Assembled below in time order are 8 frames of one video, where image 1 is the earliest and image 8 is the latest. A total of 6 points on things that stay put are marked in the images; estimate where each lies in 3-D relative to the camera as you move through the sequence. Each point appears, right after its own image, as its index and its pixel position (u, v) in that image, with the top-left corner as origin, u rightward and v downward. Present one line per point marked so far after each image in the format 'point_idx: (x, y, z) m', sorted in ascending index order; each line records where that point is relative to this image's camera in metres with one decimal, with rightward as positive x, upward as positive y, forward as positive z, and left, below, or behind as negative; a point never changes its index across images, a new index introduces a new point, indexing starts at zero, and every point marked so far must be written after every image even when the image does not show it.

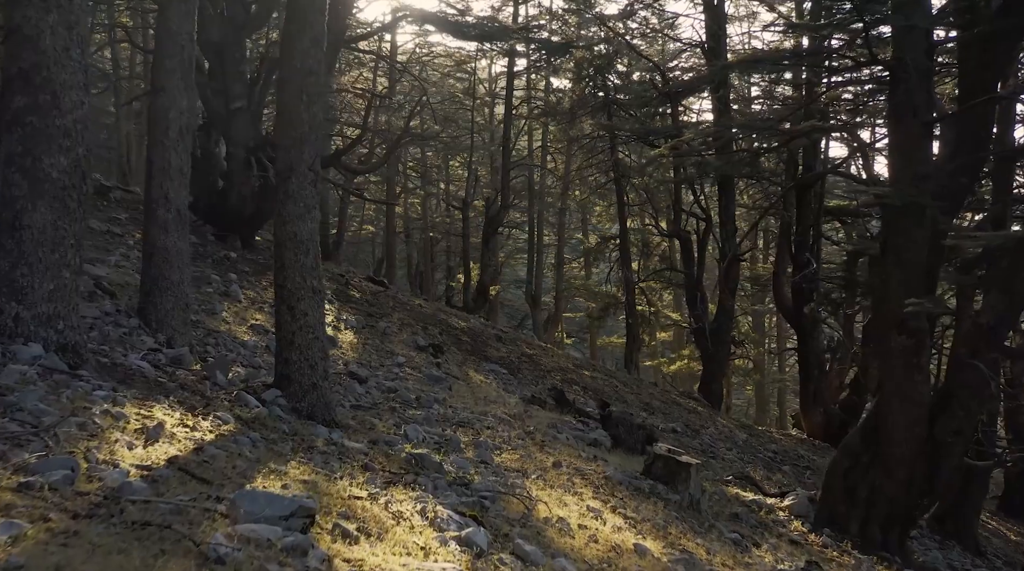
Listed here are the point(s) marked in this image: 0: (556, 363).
0: (+0.6, -1.1, +16.0) m
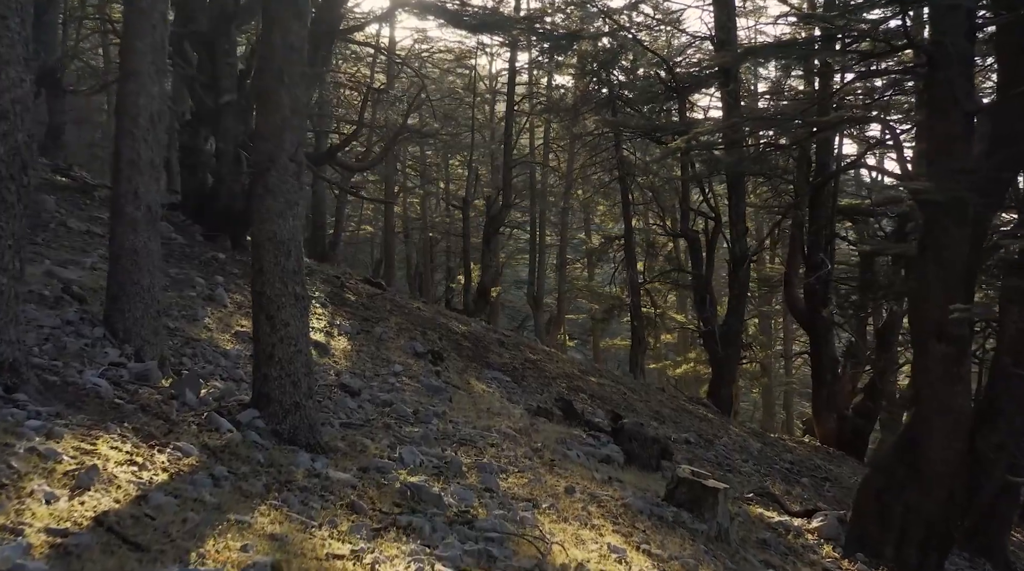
0: (+0.6, -1.1, +15.3) m
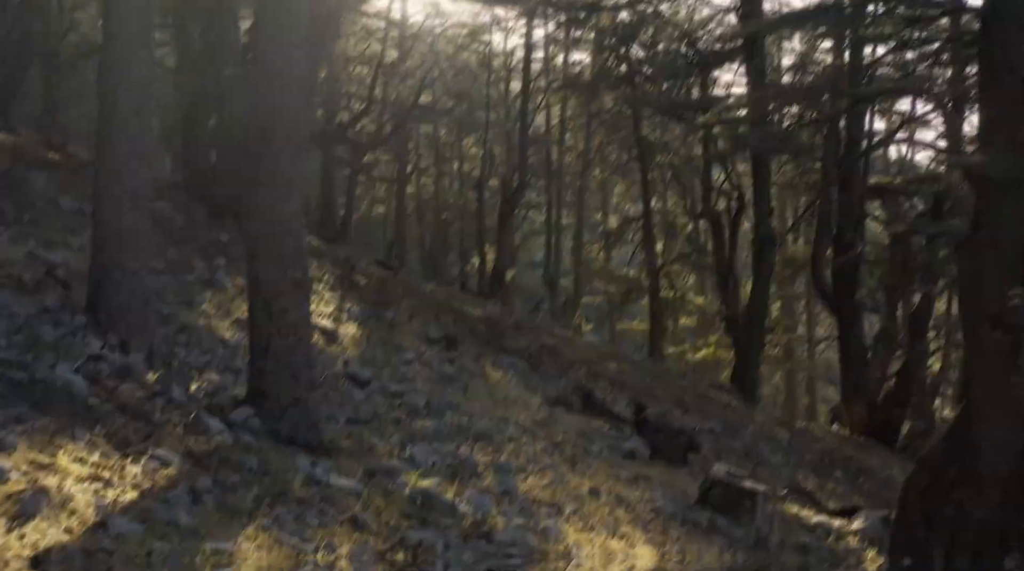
0: (+0.9, -0.9, +14.7) m
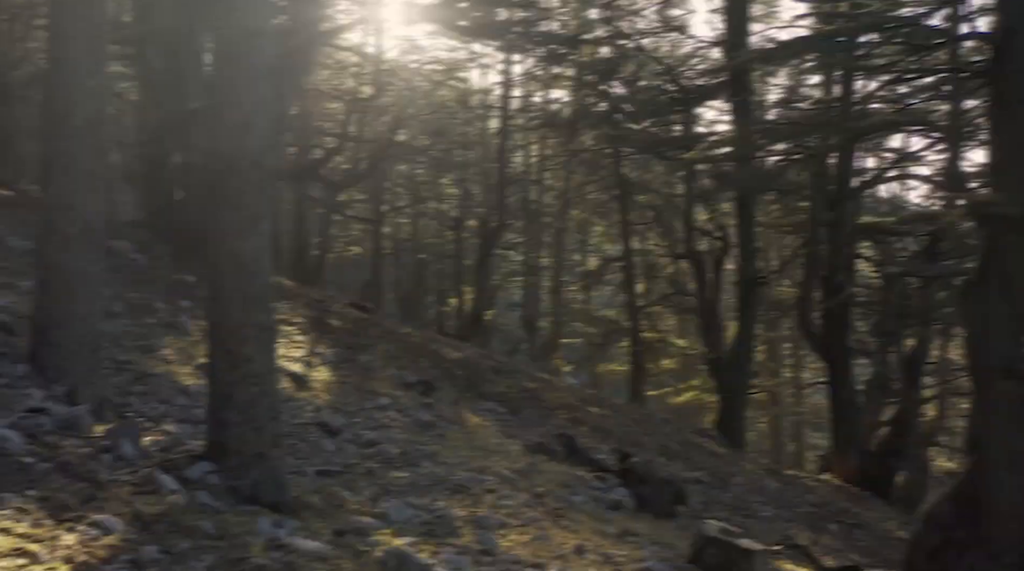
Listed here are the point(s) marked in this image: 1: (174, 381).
0: (+0.6, -1.4, +14.4) m
1: (-2.7, -0.8, +9.0) m
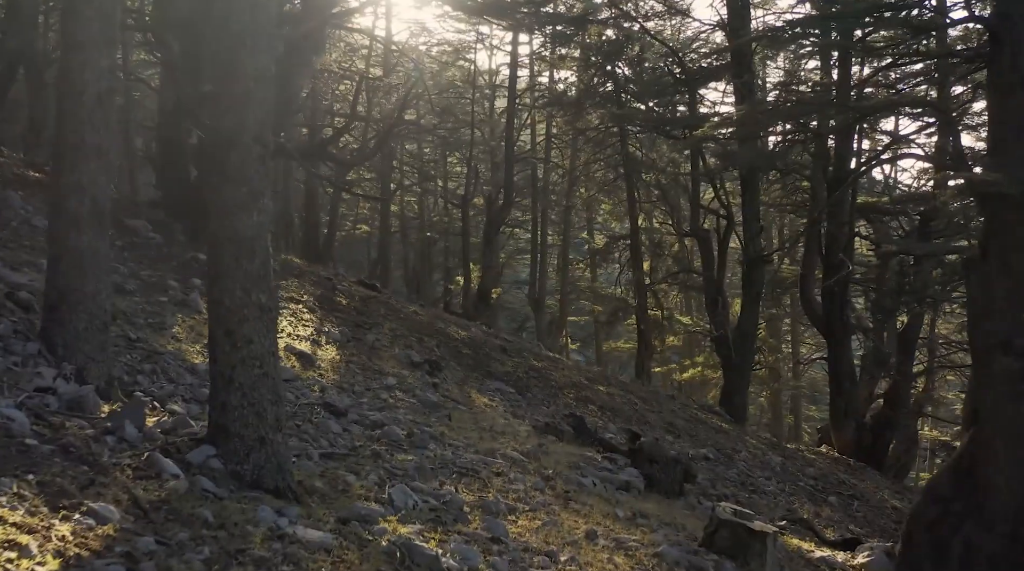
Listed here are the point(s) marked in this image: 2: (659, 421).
0: (+0.7, -1.2, +14.3) m
1: (-2.6, -0.6, +8.9) m
2: (+1.8, -1.6, +13.7) m
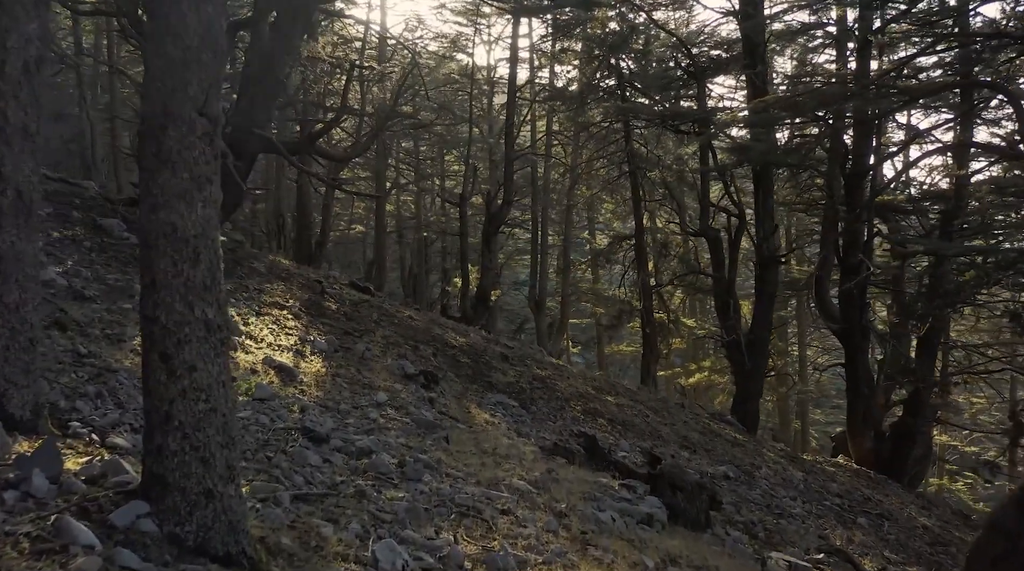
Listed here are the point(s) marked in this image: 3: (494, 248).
0: (+0.7, -1.2, +13.3) m
1: (-2.6, -0.6, +7.9) m
2: (+1.8, -1.7, +12.8) m
3: (-0.3, +0.7, +19.7) m
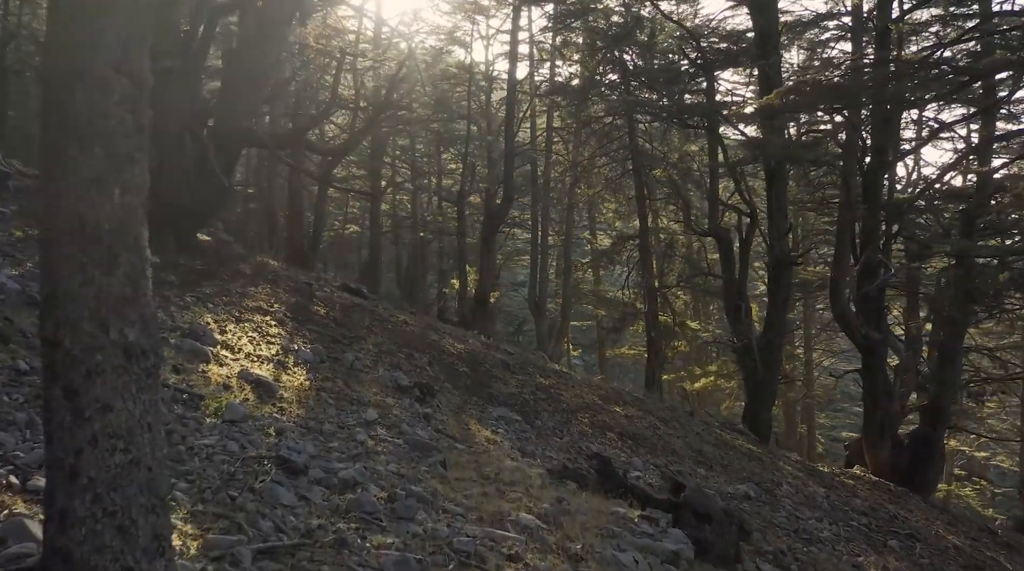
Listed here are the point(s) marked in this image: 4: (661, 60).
0: (+0.7, -1.2, +12.4) m
1: (-2.6, -0.7, +7.0) m
2: (+1.8, -1.7, +11.9) m
3: (-0.3, +0.6, +18.8) m
4: (+2.4, +3.7, +18.6) m
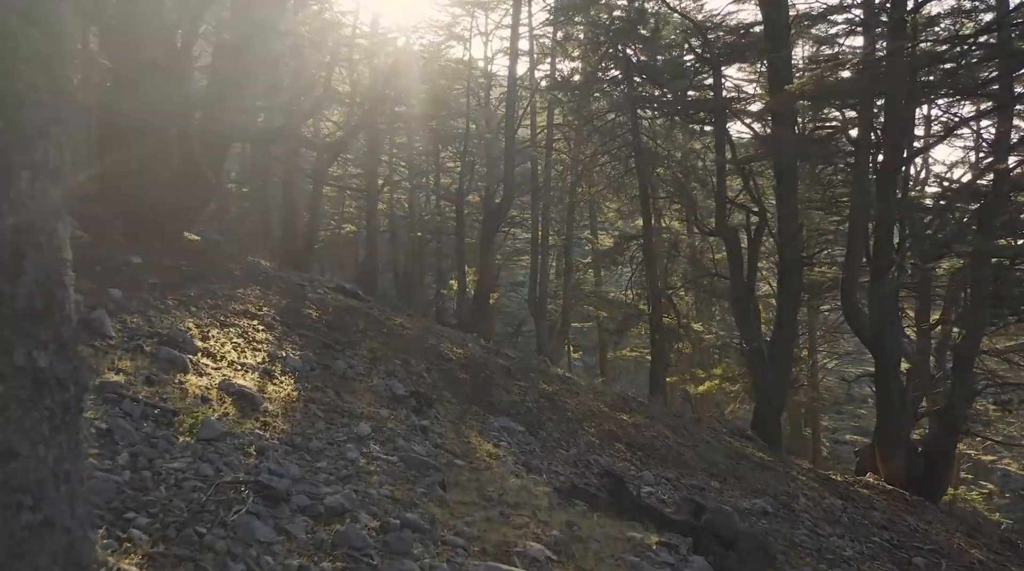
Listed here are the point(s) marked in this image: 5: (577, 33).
0: (+0.8, -1.2, +11.8) m
1: (-2.5, -0.7, +6.4) m
2: (+1.9, -1.7, +11.3) m
3: (-0.3, +0.6, +18.2) m
4: (+2.4, +3.7, +18.0) m
5: (+1.1, +4.4, +19.4) m
